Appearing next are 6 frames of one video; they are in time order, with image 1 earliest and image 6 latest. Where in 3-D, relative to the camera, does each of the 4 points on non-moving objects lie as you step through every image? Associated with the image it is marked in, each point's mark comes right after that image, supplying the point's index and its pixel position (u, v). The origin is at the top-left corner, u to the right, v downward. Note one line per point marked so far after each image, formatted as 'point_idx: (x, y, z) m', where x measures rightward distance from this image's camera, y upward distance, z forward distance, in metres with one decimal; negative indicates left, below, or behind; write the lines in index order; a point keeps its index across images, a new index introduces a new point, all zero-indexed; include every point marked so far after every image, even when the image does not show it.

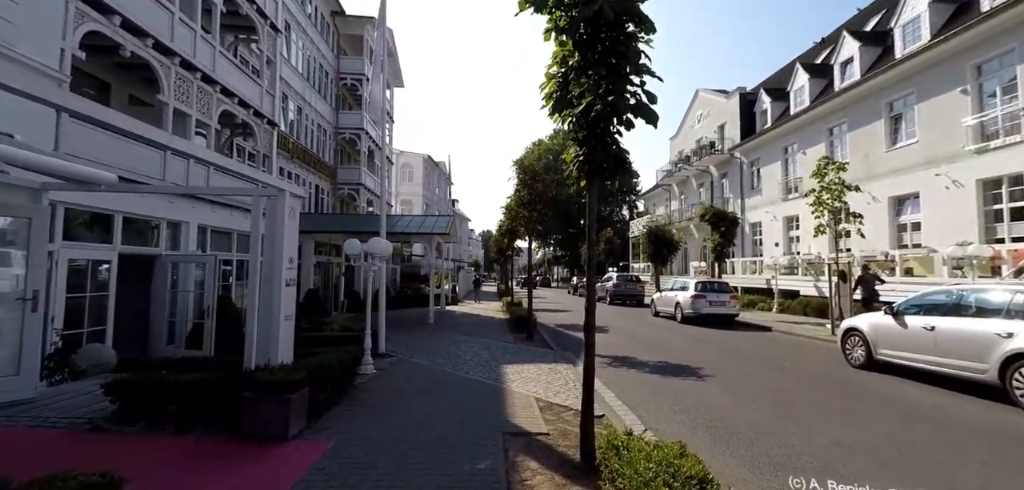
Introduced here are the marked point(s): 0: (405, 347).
0: (-2.7, -2.5, +12.2) m
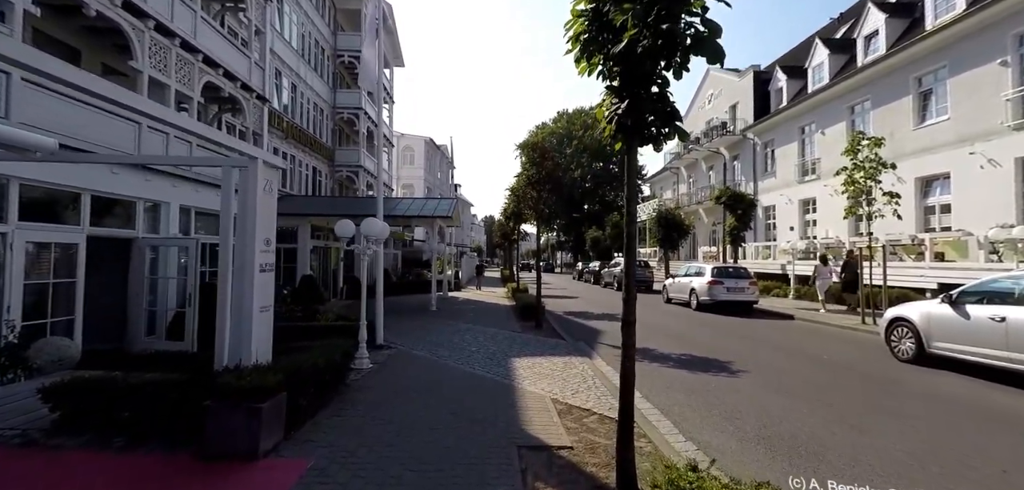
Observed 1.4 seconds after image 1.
0: (-2.5, -2.1, +11.4) m
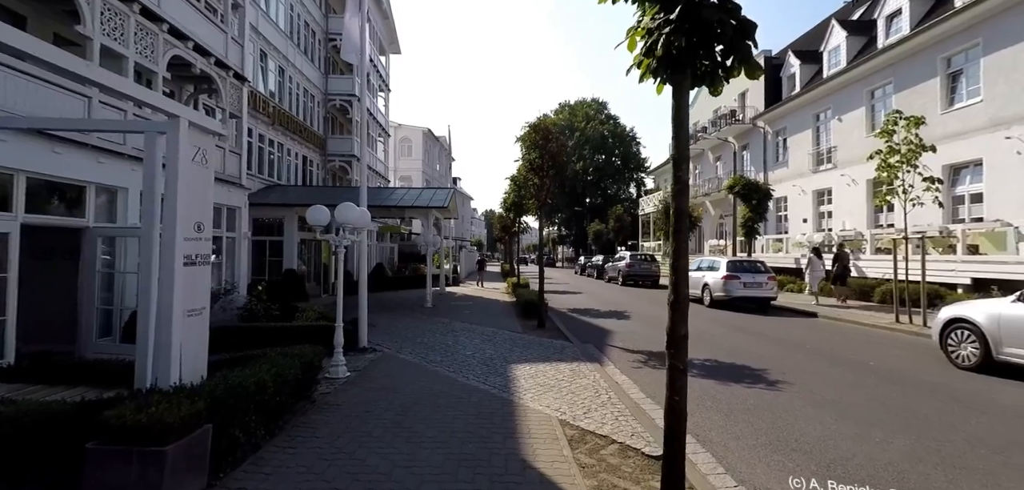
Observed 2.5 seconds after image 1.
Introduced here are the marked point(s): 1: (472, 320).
0: (-2.5, -1.9, +10.3) m
1: (-1.0, -1.9, +12.6) m
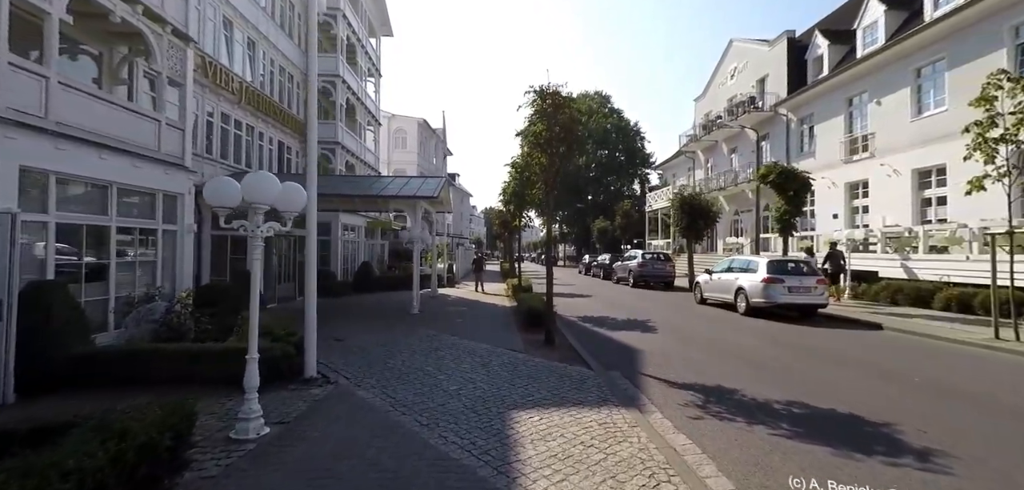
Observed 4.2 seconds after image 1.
0: (-2.5, -1.9, +7.9) m
1: (-1.0, -1.8, +10.2) m
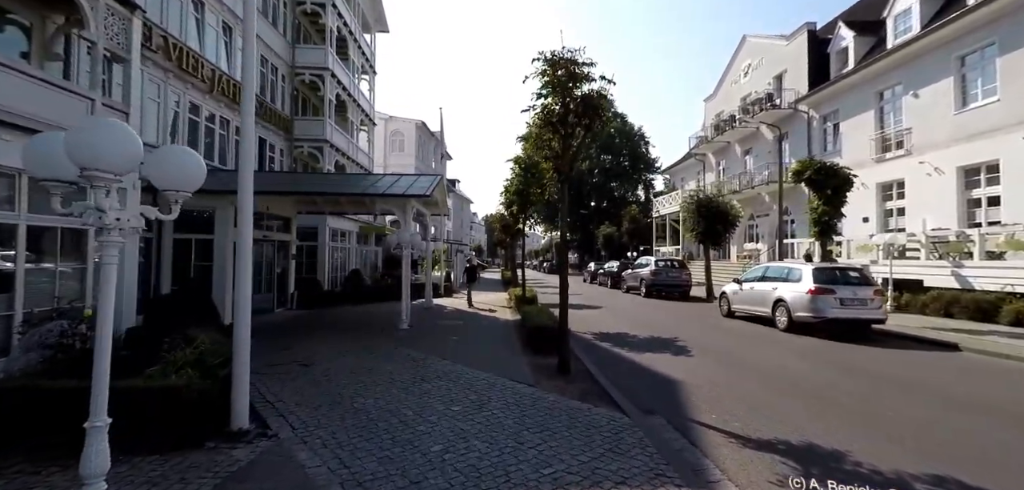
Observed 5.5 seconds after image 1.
0: (-2.4, -1.9, +6.1) m
1: (-0.9, -1.9, +8.4) m
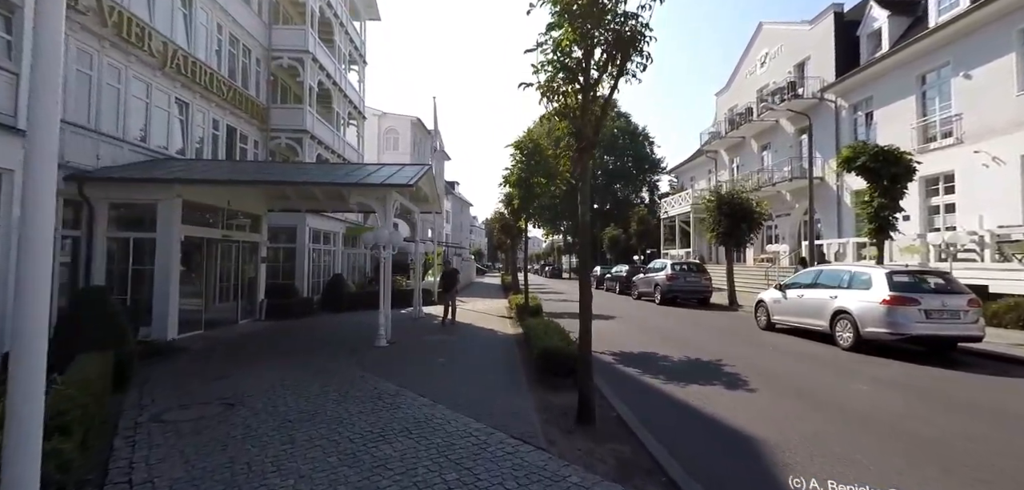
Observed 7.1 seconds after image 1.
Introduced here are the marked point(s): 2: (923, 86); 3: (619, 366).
0: (-2.4, -1.8, +4.0) m
1: (-0.9, -1.9, +6.3) m
2: (+15.4, +5.9, +18.4) m
3: (+1.8, -1.9, +8.1) m
